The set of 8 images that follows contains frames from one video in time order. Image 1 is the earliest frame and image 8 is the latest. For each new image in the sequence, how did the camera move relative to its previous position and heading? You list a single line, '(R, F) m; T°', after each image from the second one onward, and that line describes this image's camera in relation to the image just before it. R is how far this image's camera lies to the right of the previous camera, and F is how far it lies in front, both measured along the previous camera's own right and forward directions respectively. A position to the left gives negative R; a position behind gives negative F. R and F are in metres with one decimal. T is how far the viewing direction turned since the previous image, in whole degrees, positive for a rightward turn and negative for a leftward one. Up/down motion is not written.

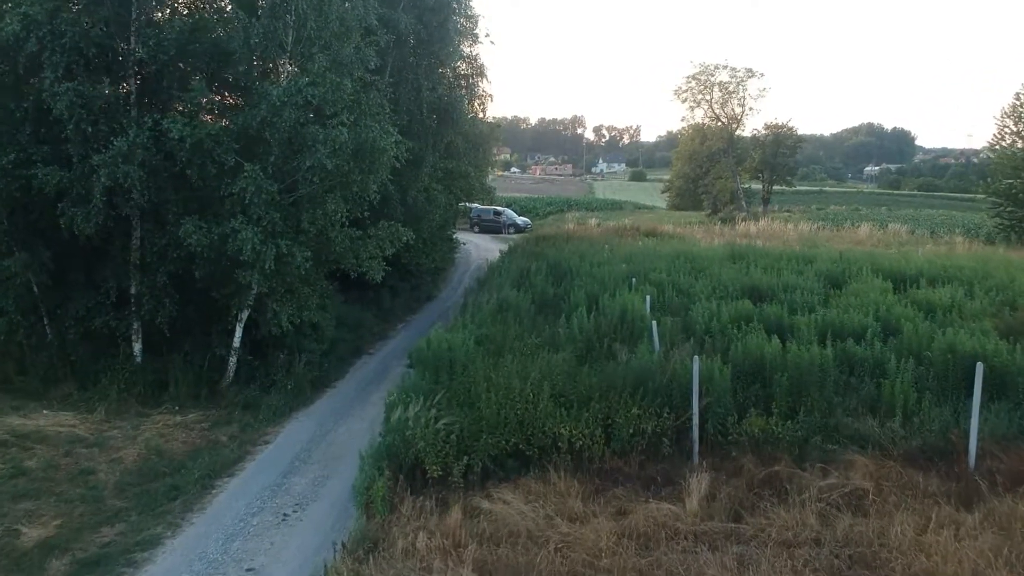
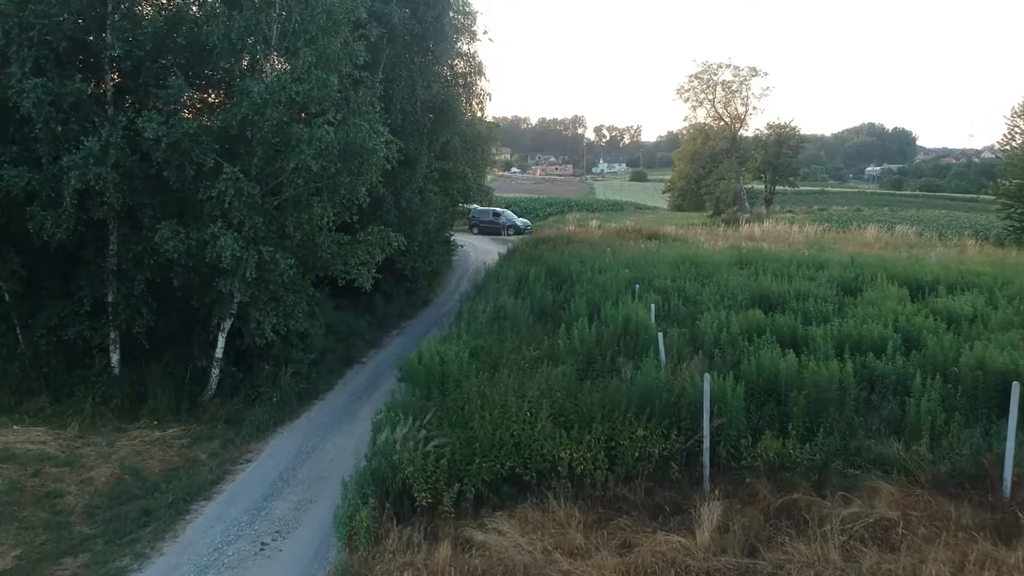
(+0.1, +0.7) m; 0°
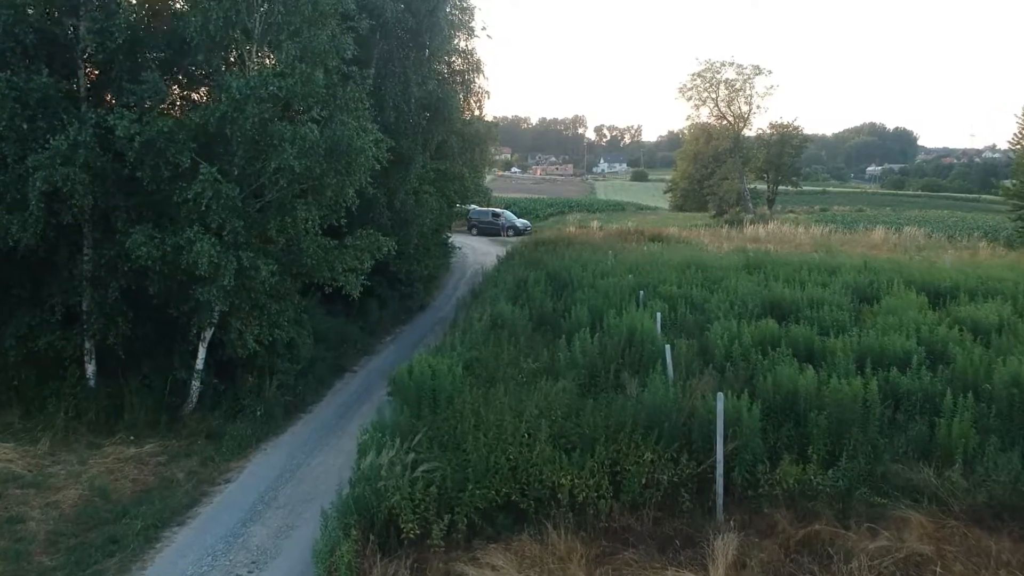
(0.0, +0.7) m; 0°
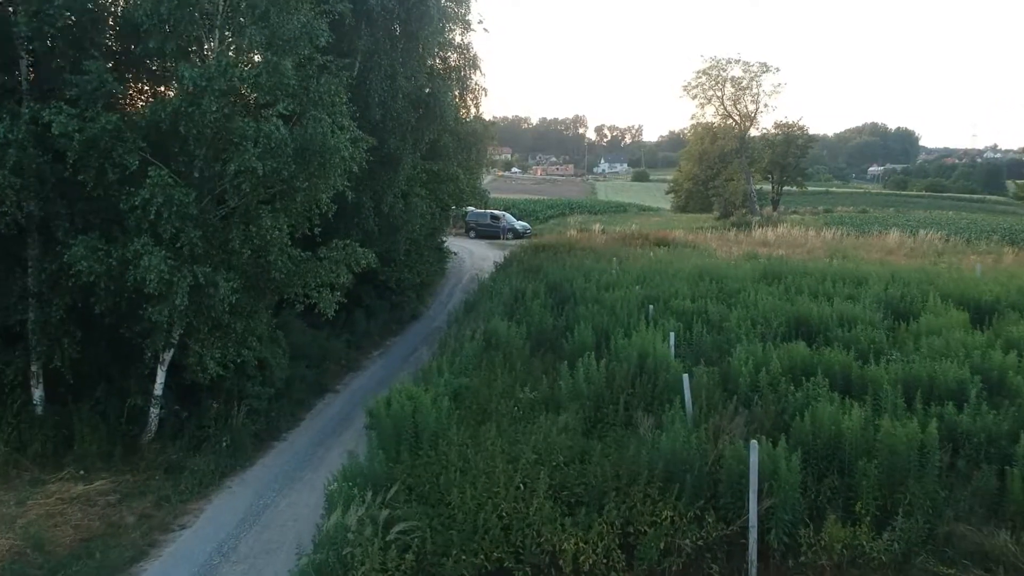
(+0.1, +1.3) m; 0°
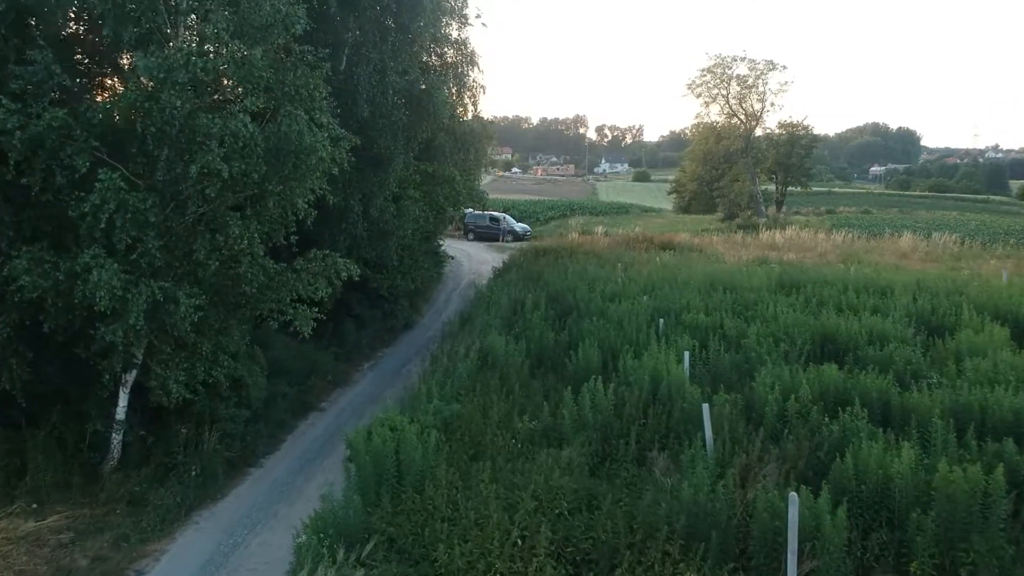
(0.0, +1.0) m; 0°
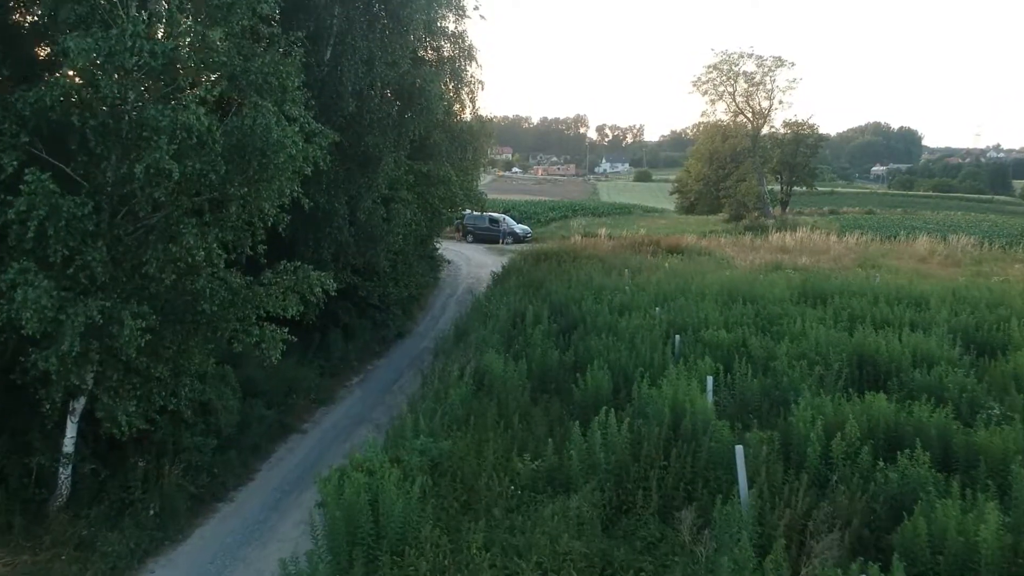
(0.0, +1.1) m; 0°
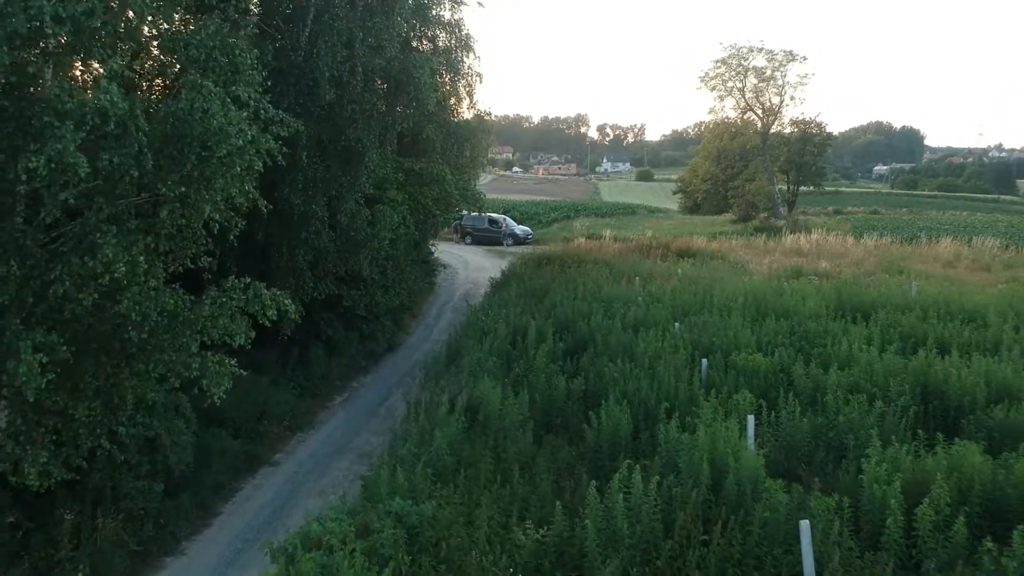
(0.0, +1.4) m; 0°
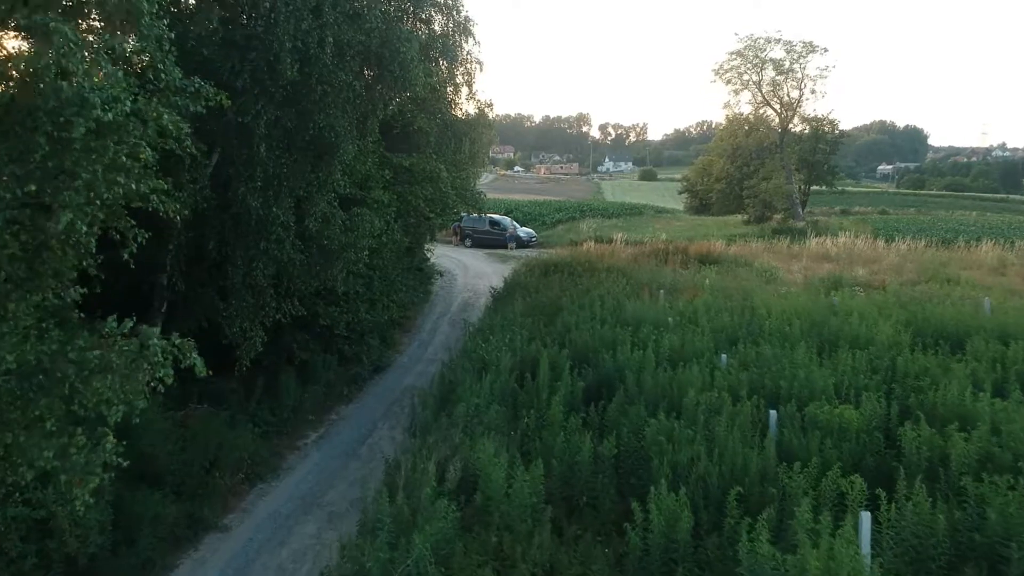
(-0.1, +2.1) m; 0°
